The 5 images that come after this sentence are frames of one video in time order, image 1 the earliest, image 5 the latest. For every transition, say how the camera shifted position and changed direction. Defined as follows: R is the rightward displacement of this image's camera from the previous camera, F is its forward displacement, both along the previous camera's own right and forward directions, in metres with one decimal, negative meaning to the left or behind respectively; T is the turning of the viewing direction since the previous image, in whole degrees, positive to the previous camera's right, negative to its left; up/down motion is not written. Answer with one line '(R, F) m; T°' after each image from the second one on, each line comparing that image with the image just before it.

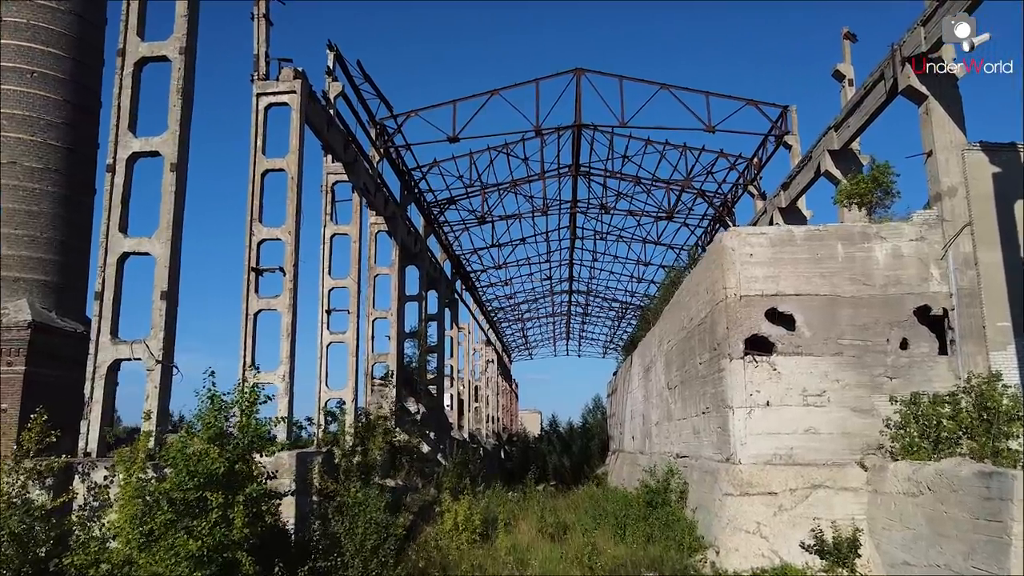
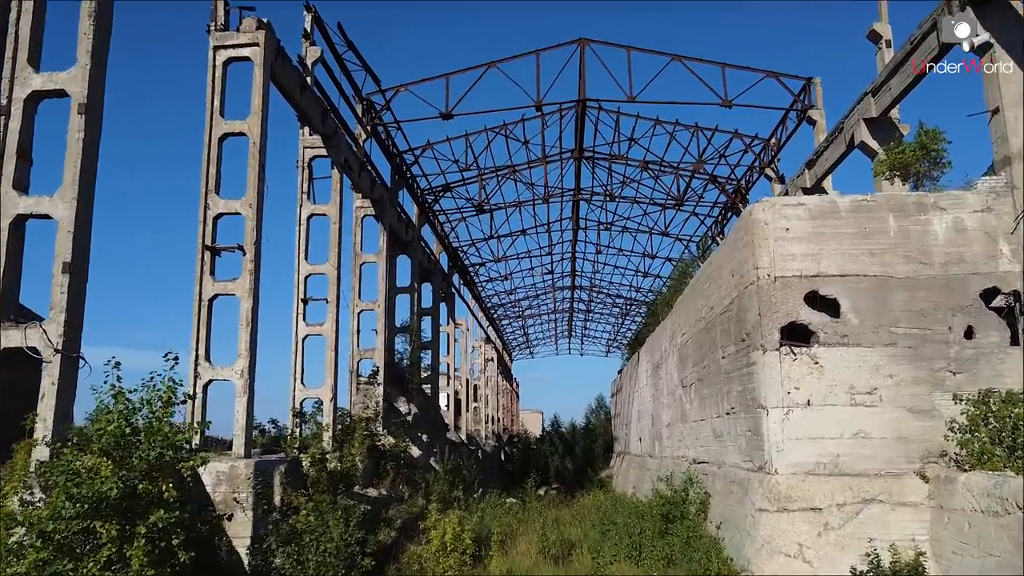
(+0.1, +1.5) m; 0°
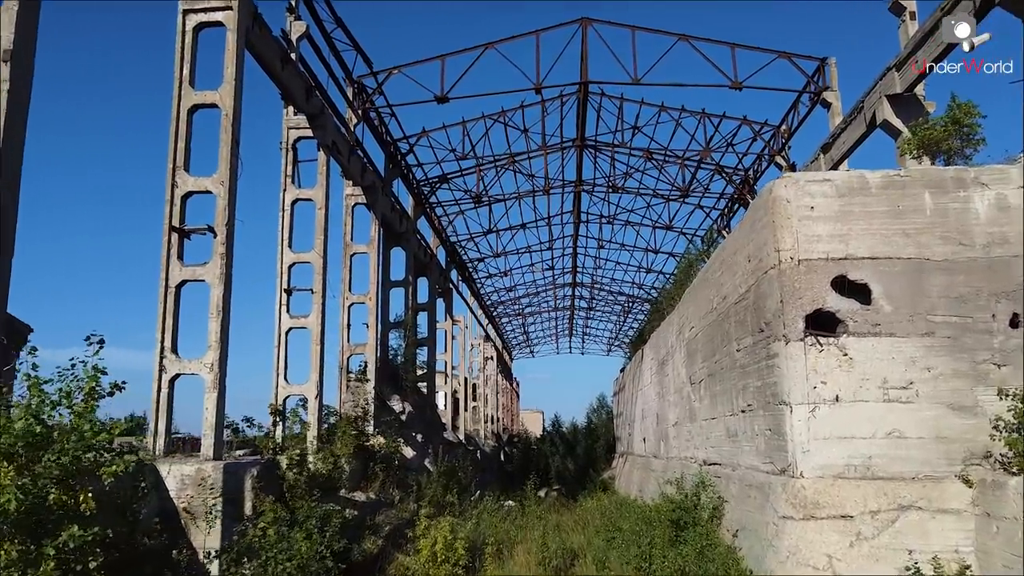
(0.0, +0.8) m; 0°
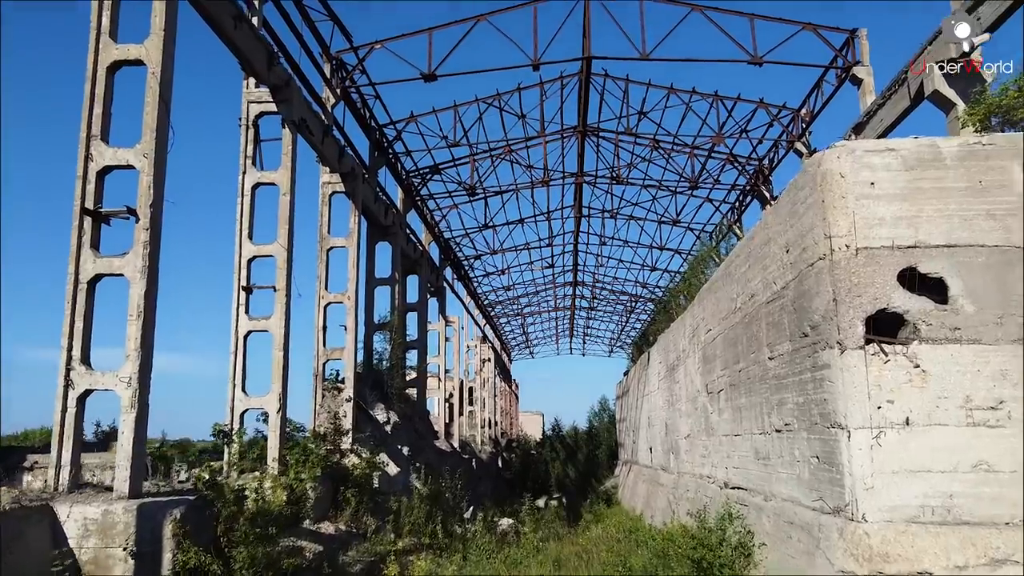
(+0.1, +1.6) m; 0°
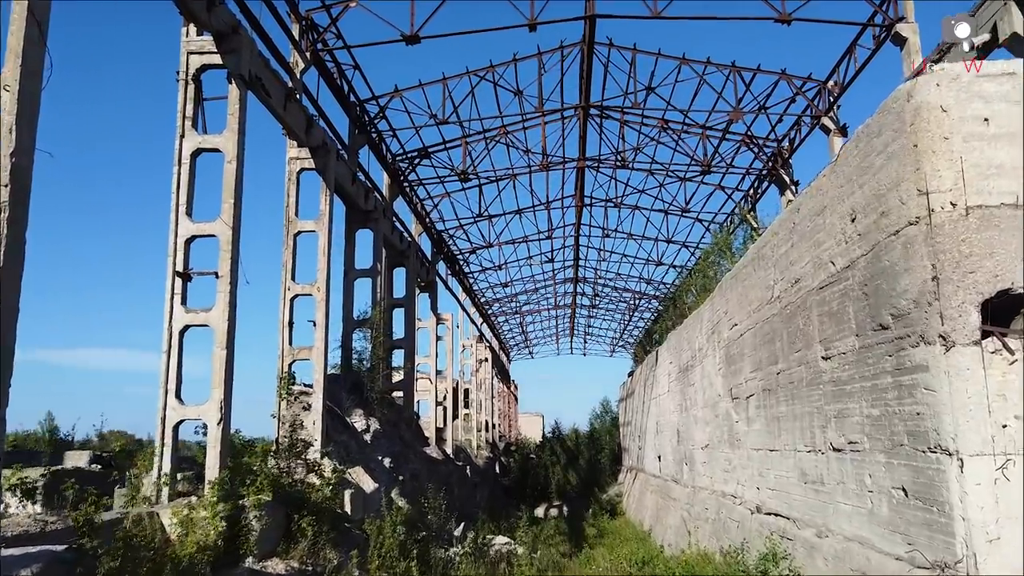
(+0.1, +1.8) m; 0°
